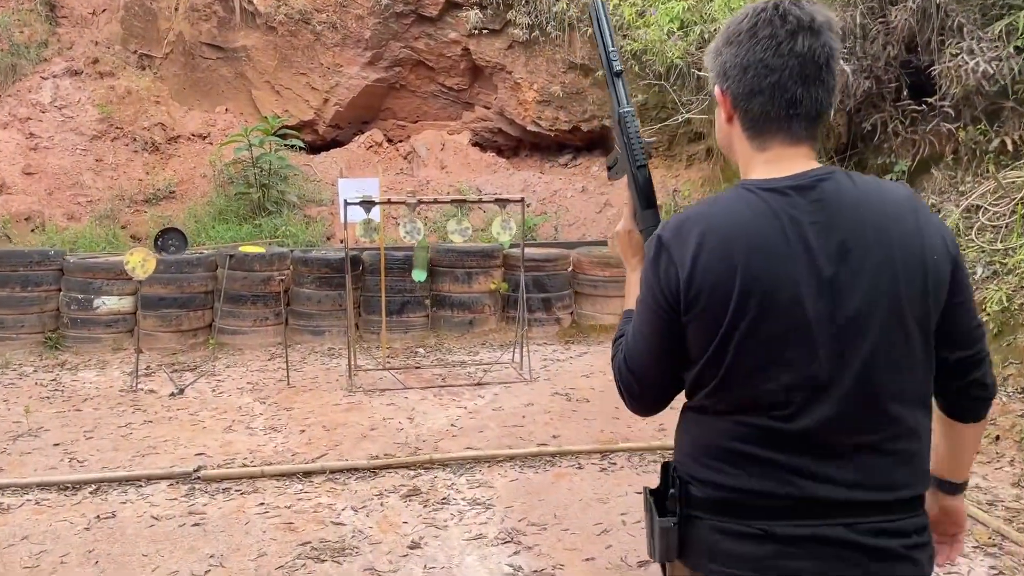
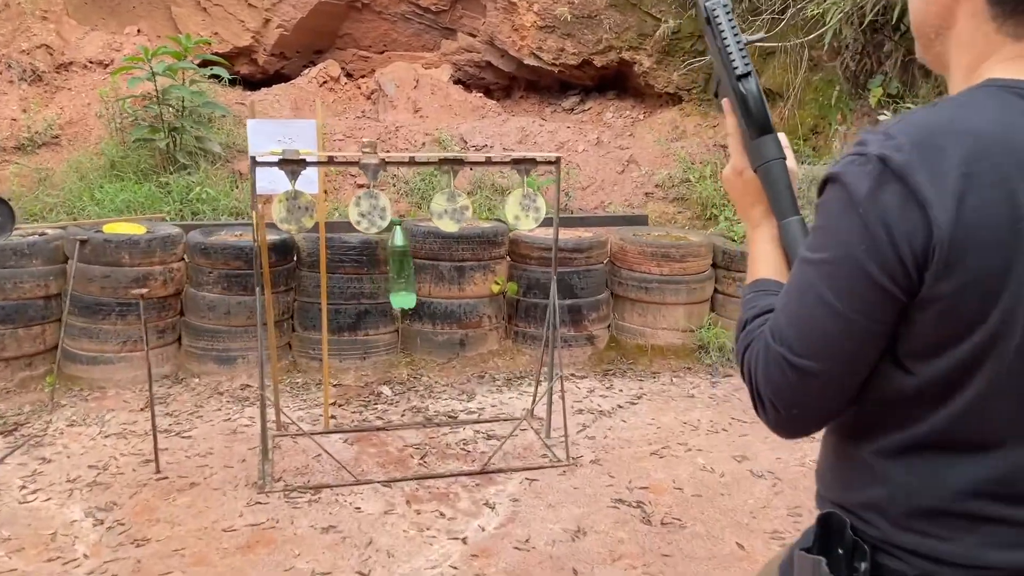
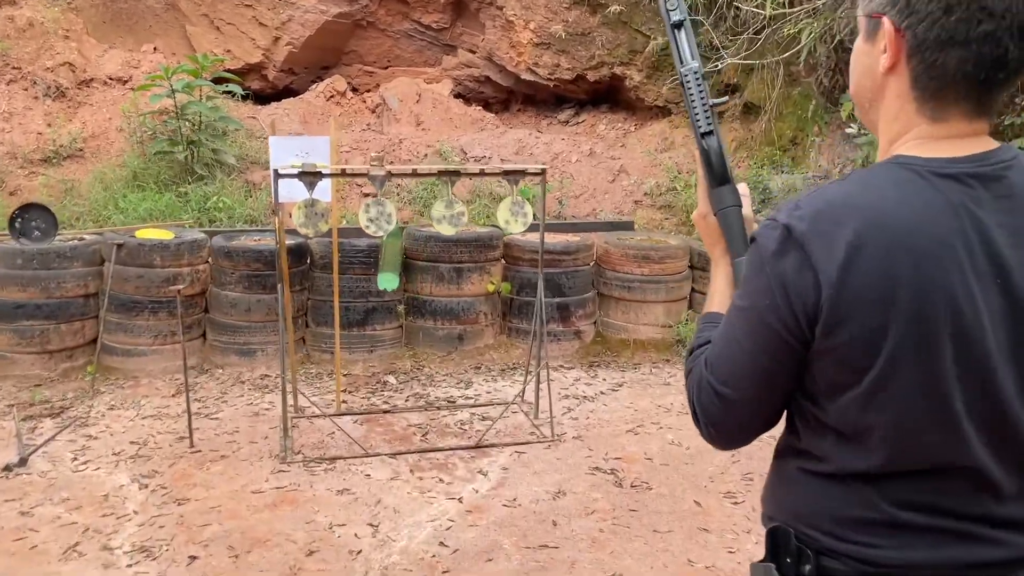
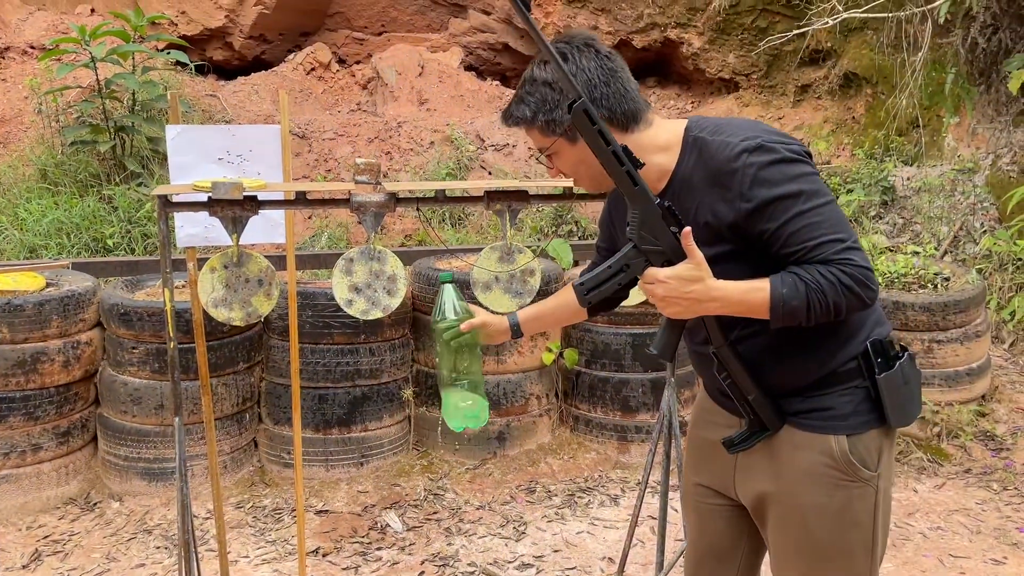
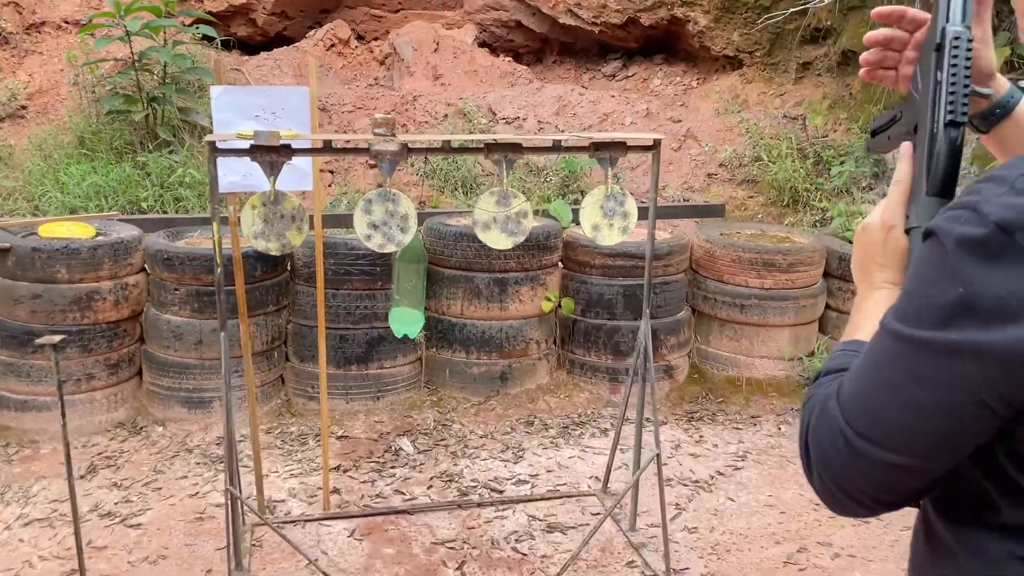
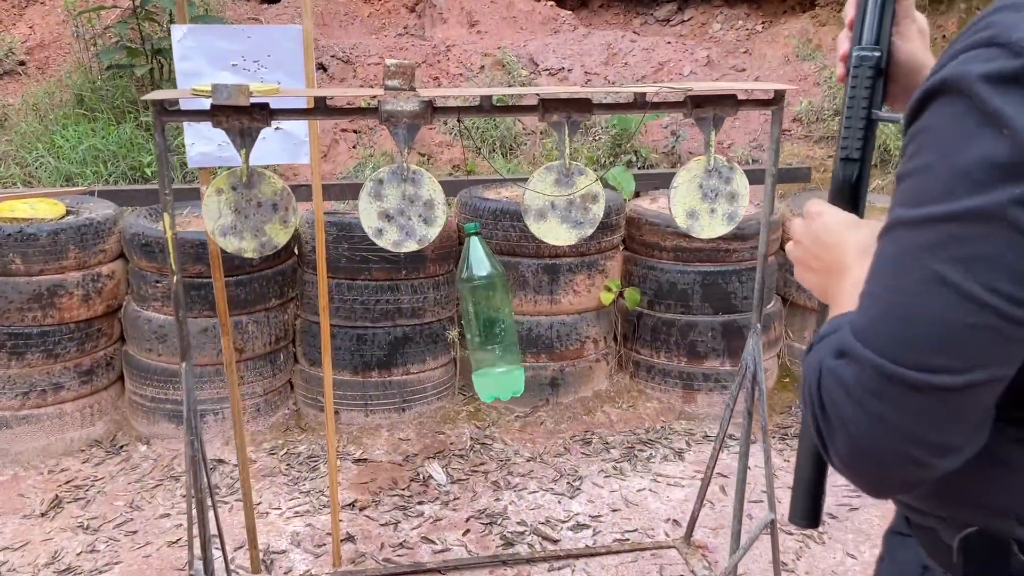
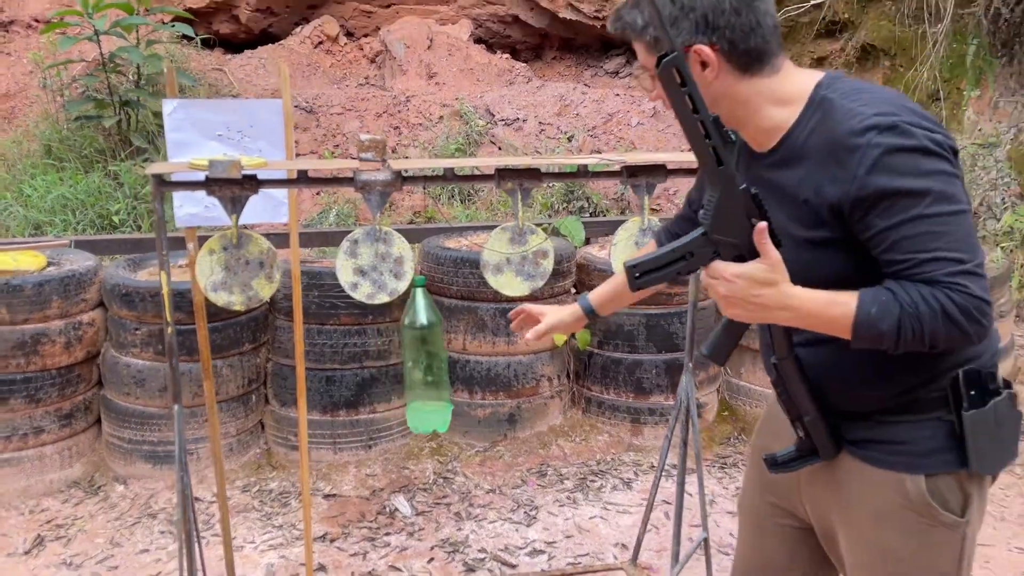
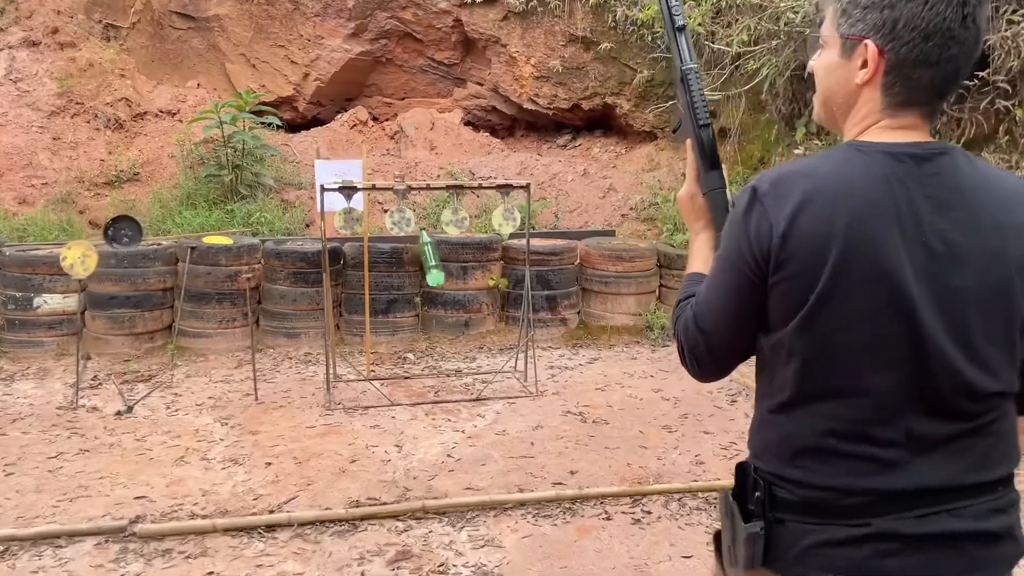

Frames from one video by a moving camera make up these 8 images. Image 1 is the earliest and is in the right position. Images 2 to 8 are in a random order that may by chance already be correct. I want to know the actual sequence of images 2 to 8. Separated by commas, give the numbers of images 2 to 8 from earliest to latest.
8, 3, 2, 5, 6, 7, 4
